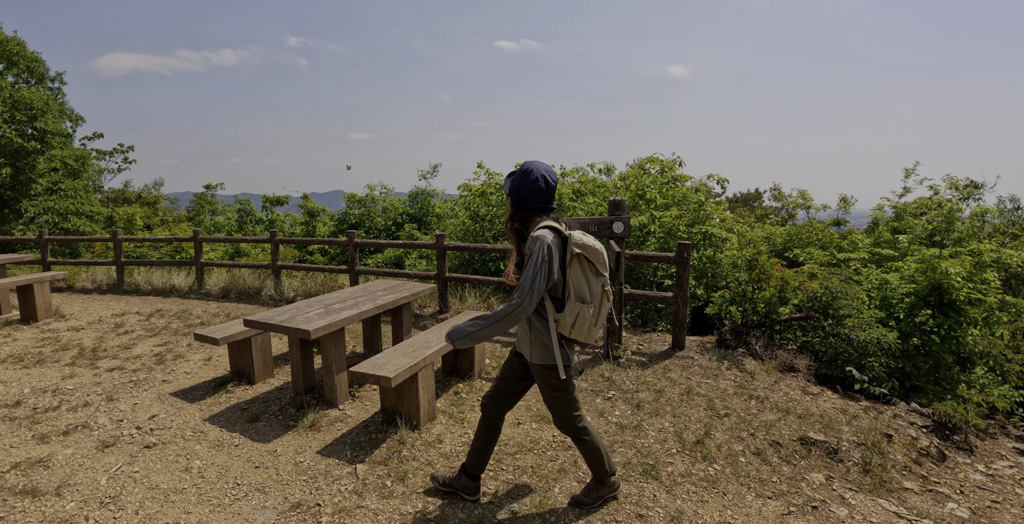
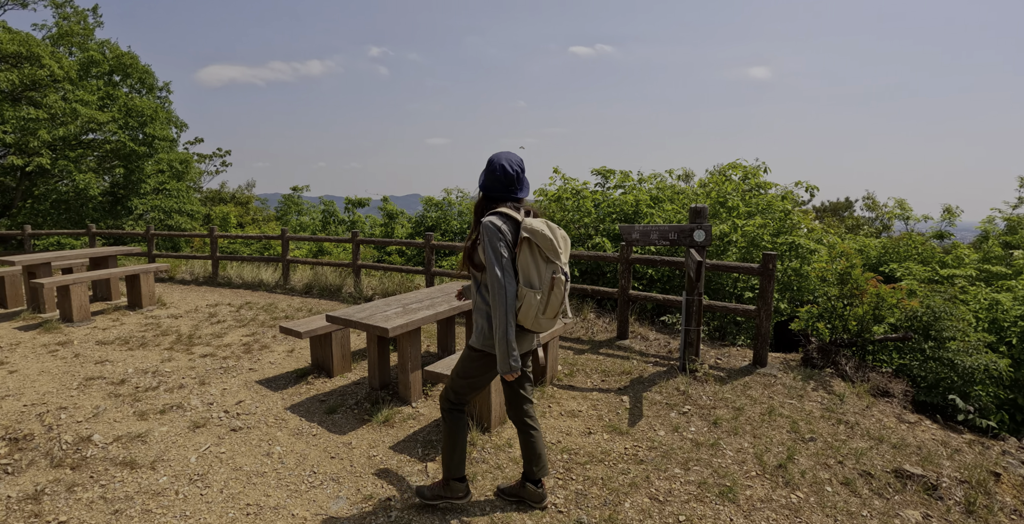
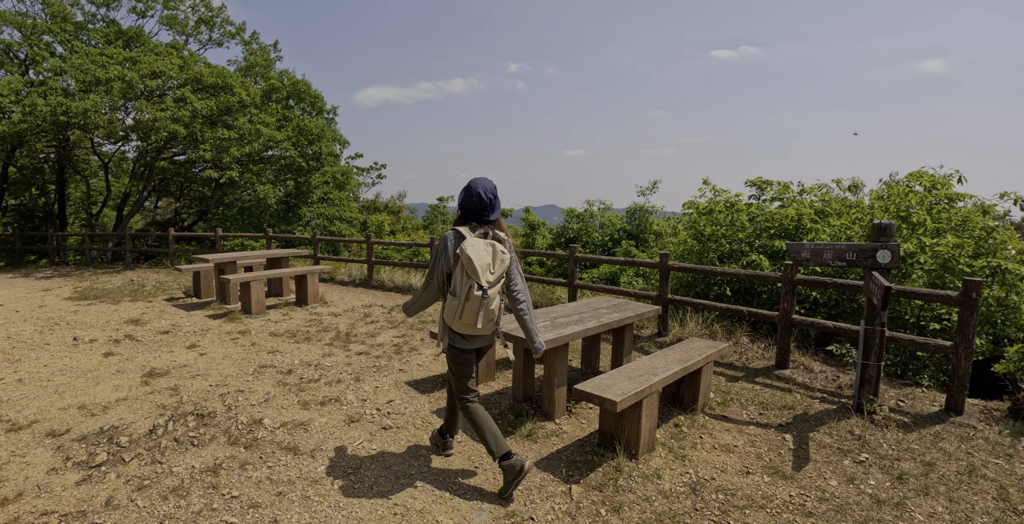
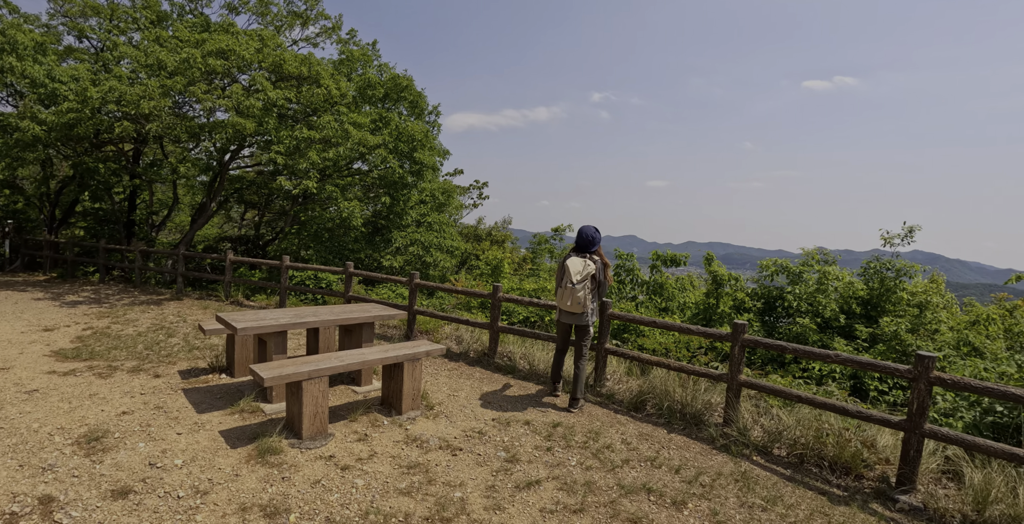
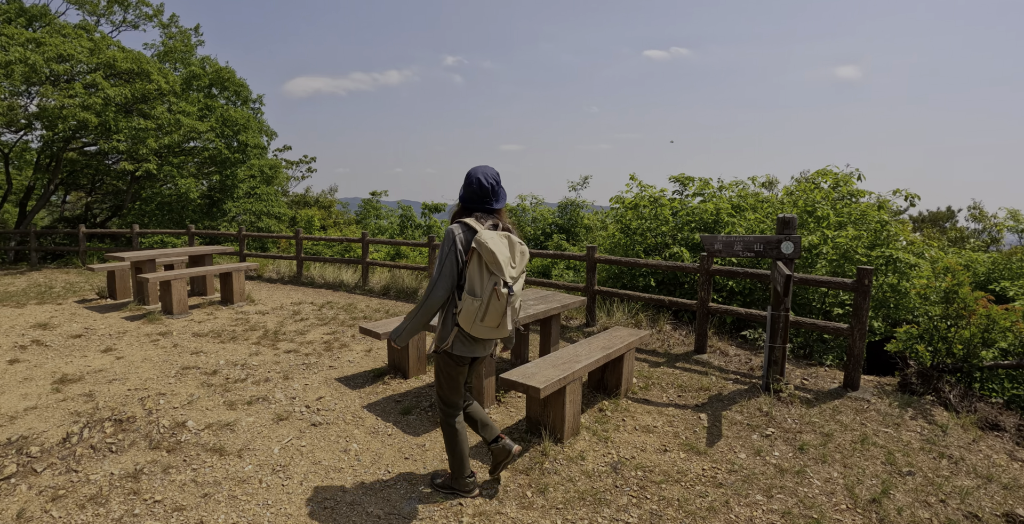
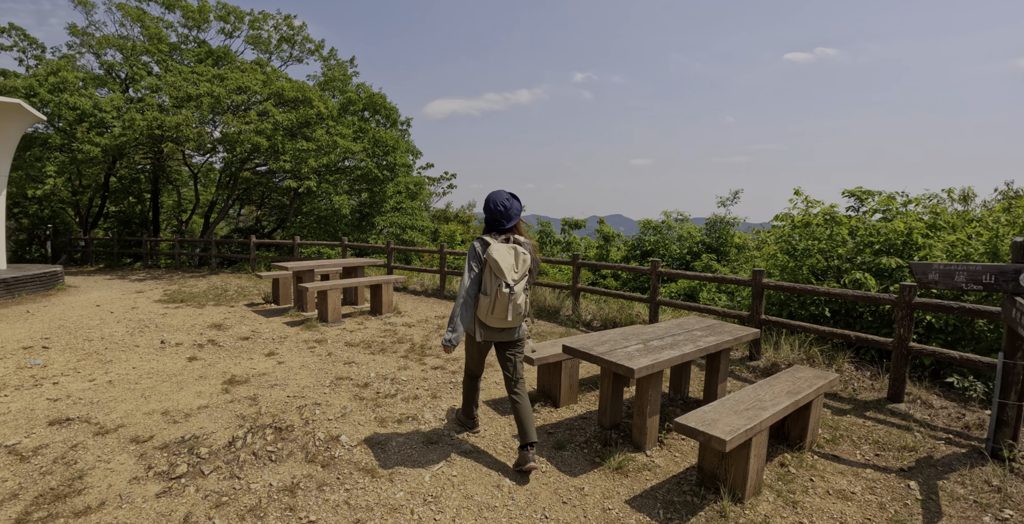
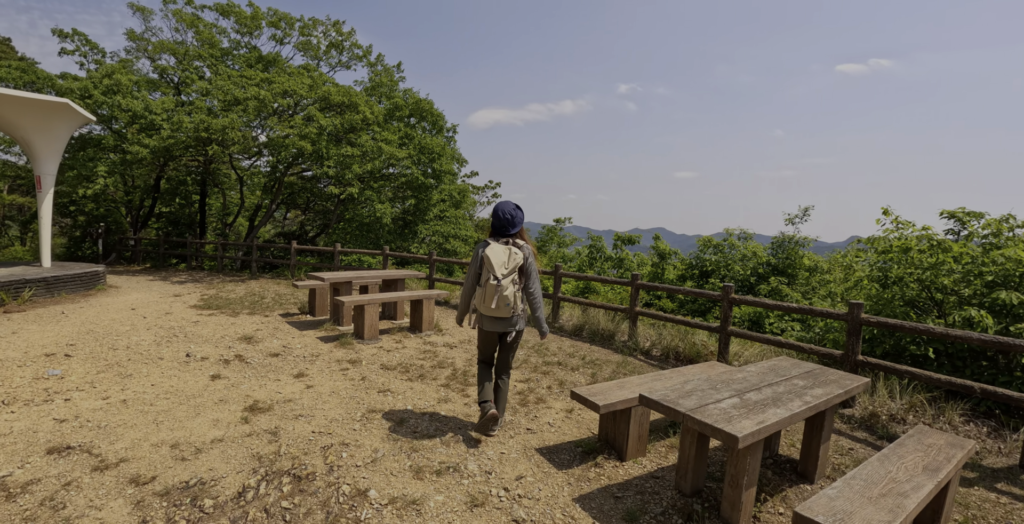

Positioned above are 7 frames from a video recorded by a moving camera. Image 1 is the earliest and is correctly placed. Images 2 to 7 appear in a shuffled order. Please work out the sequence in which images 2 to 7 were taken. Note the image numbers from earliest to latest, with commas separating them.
2, 5, 3, 6, 7, 4
